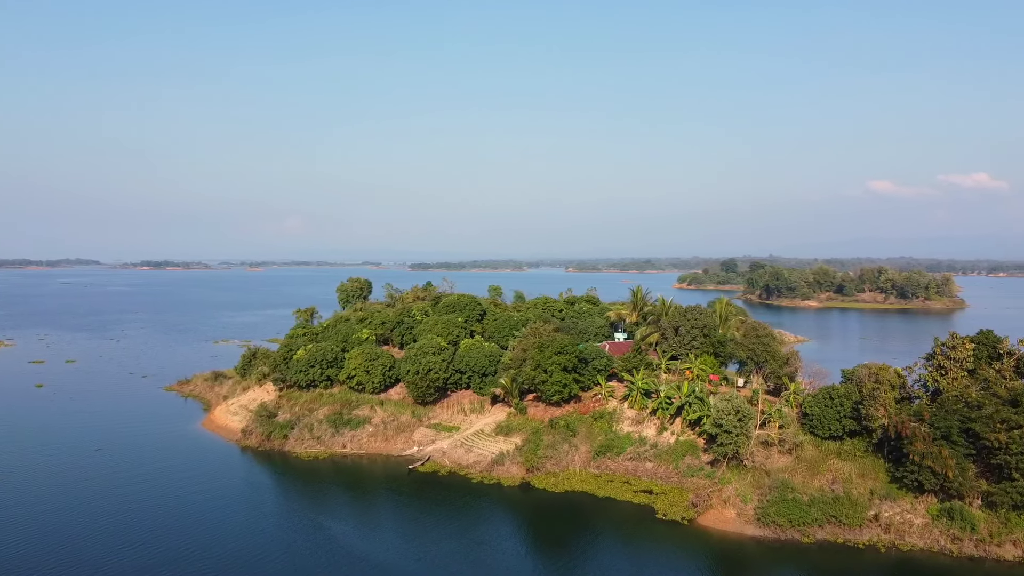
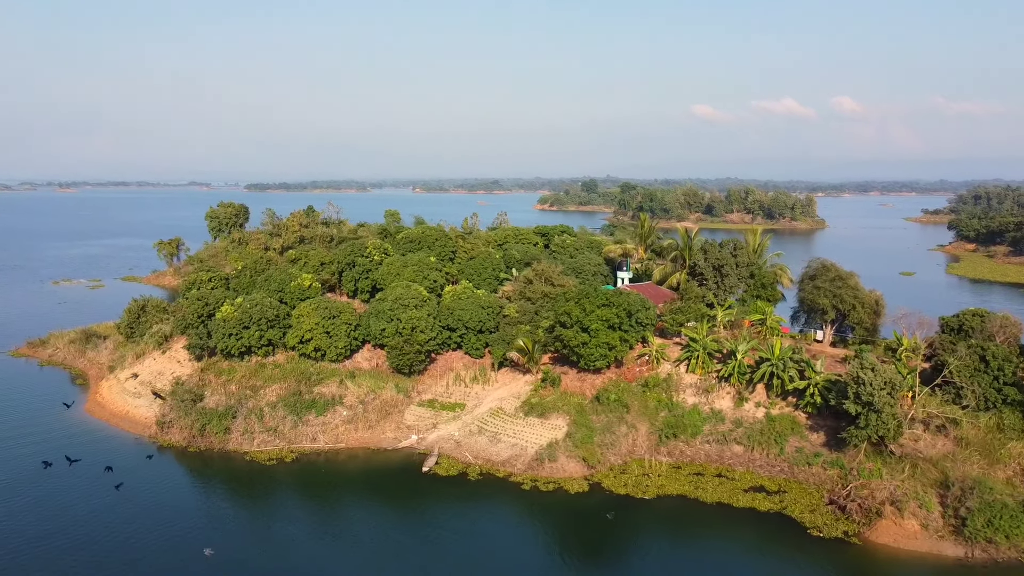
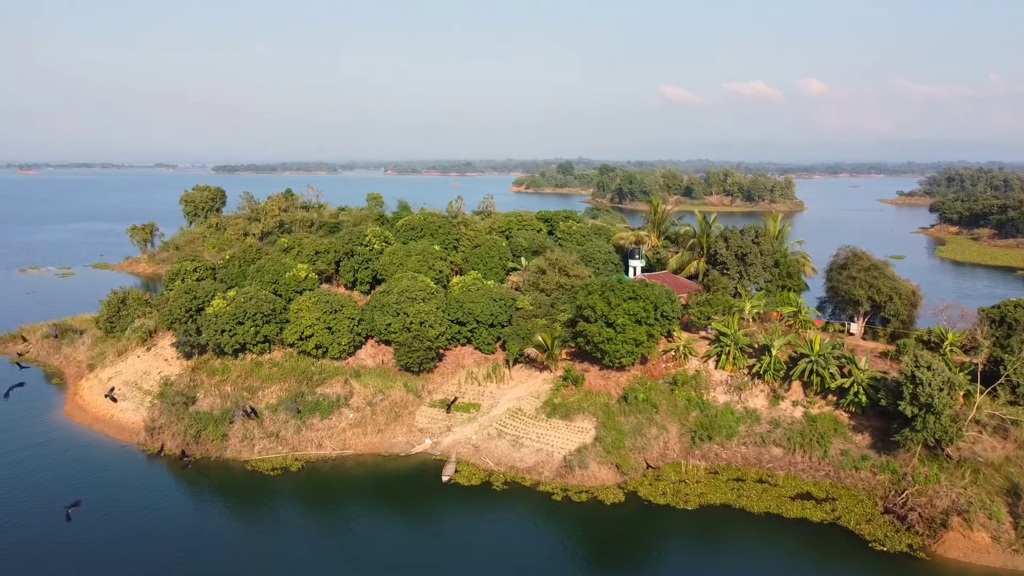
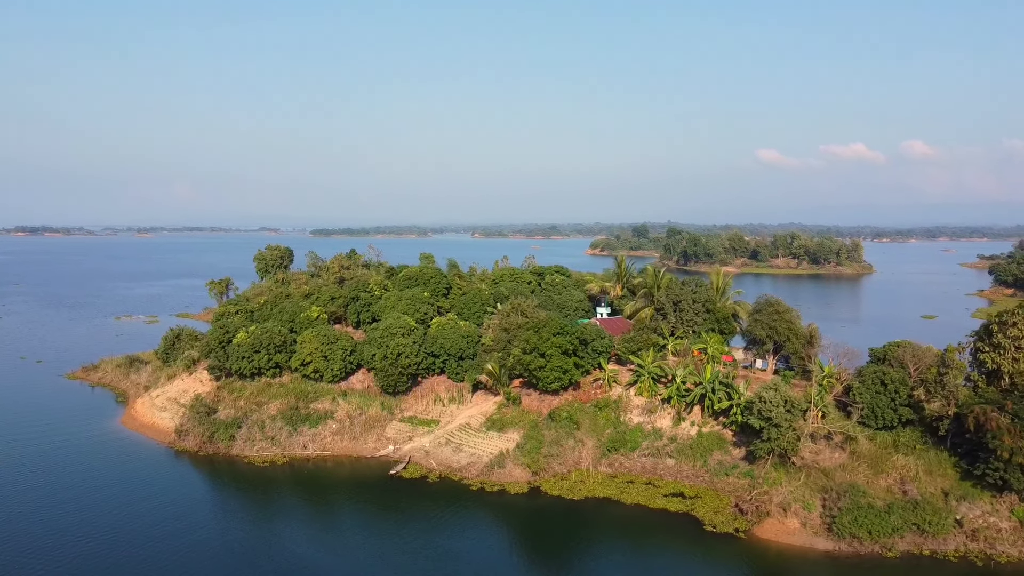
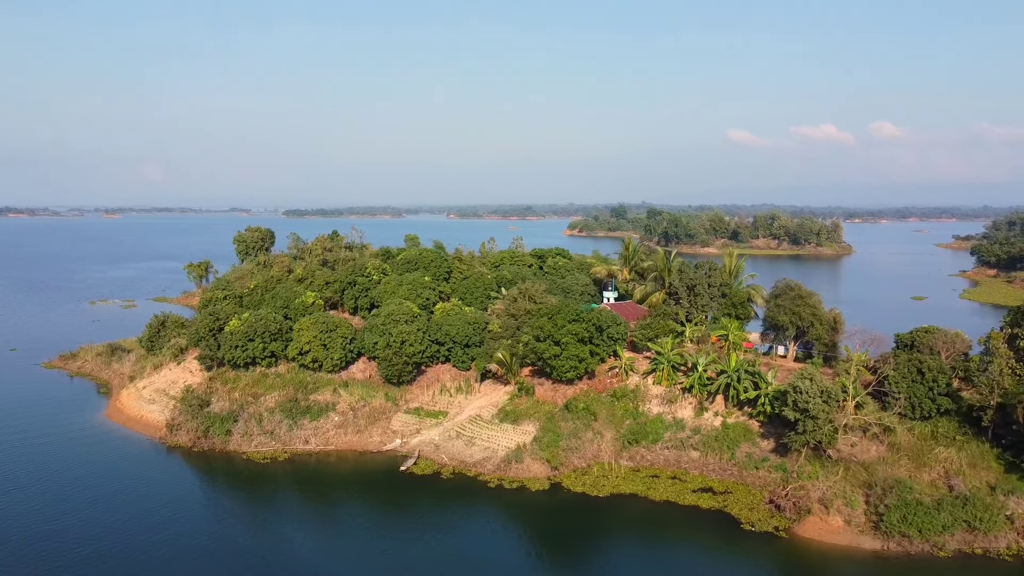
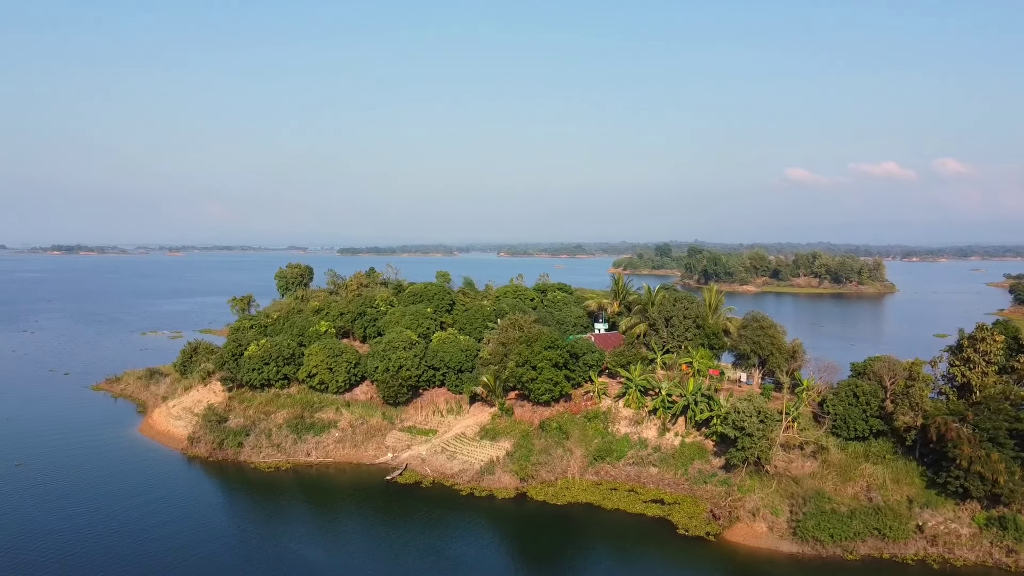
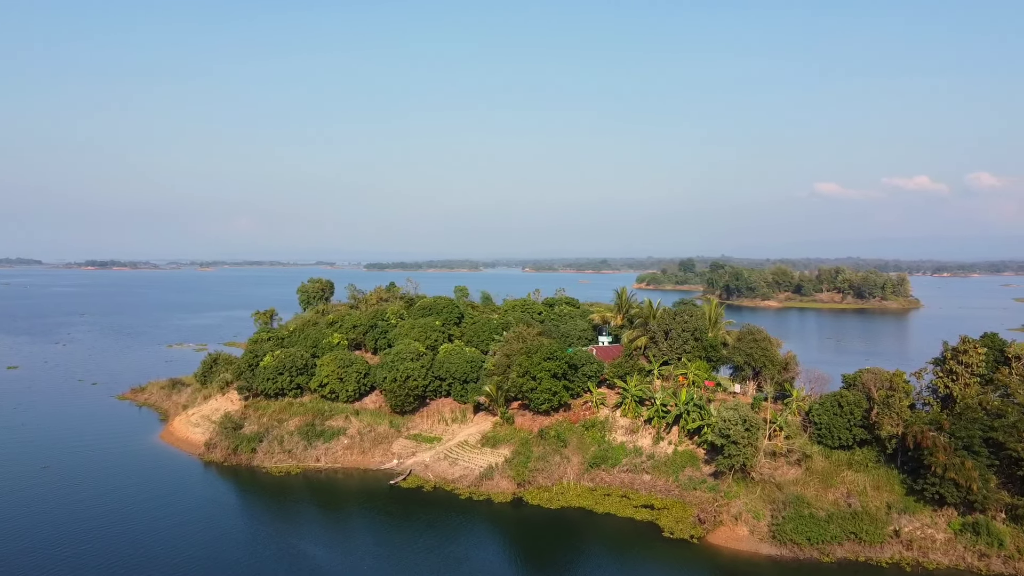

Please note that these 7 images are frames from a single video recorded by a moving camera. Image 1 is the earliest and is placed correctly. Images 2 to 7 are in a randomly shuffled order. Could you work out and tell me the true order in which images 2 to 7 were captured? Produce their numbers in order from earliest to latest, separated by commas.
7, 6, 4, 5, 2, 3
